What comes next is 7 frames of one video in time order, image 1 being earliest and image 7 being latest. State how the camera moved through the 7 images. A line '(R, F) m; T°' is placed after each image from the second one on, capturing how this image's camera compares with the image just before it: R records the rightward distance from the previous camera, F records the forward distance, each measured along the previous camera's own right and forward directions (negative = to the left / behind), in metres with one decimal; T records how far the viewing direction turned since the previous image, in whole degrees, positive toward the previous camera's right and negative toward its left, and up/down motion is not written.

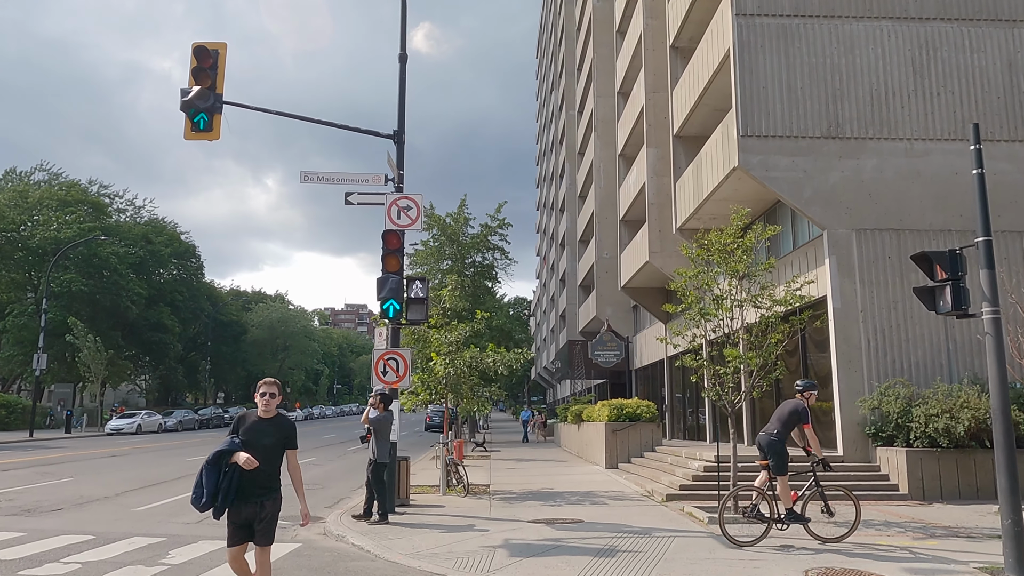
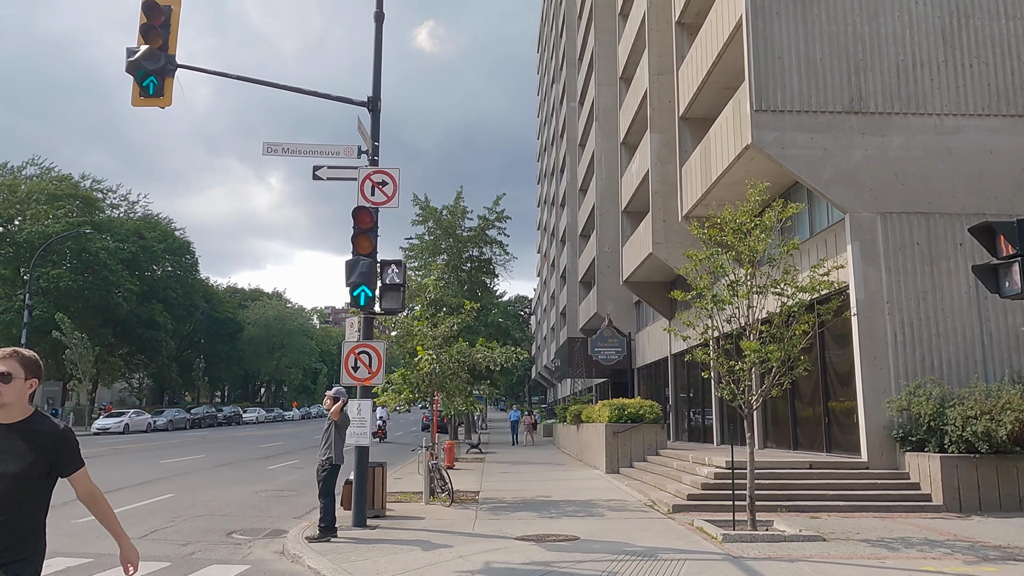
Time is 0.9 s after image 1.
(+0.2, +1.3) m; 0°
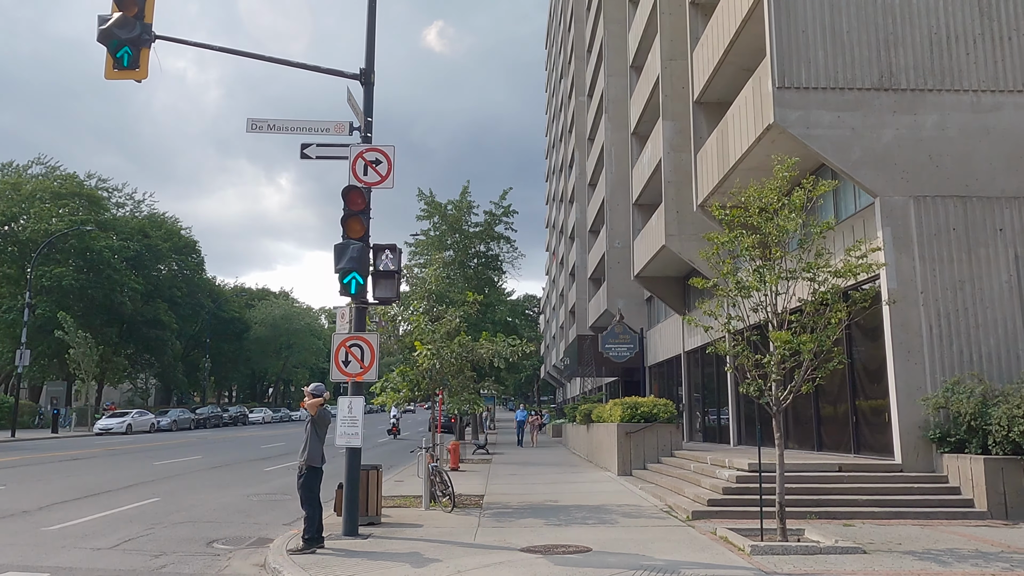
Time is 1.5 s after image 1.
(+0.1, +0.9) m; -1°
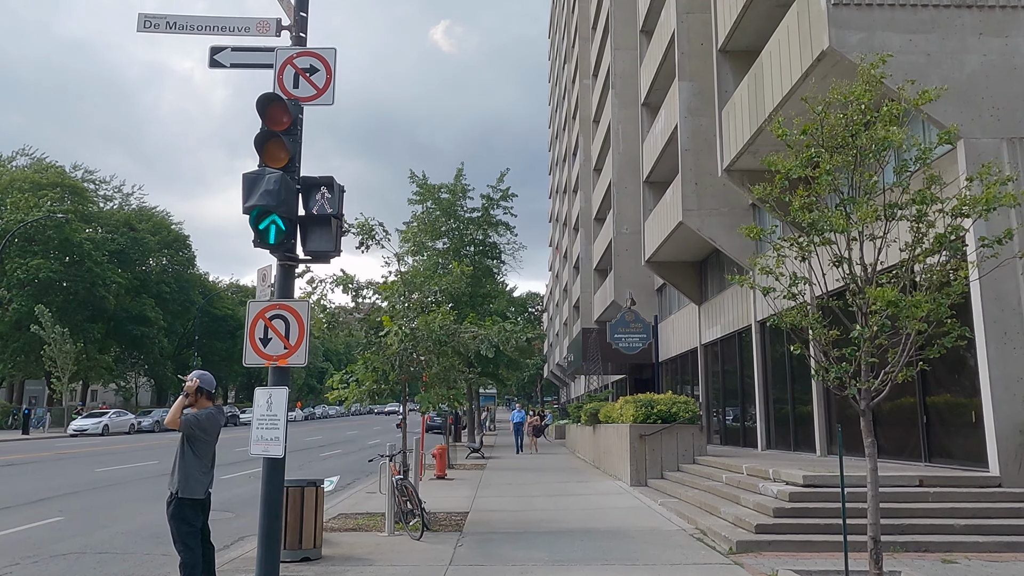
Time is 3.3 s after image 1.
(+0.2, +2.5) m; 0°
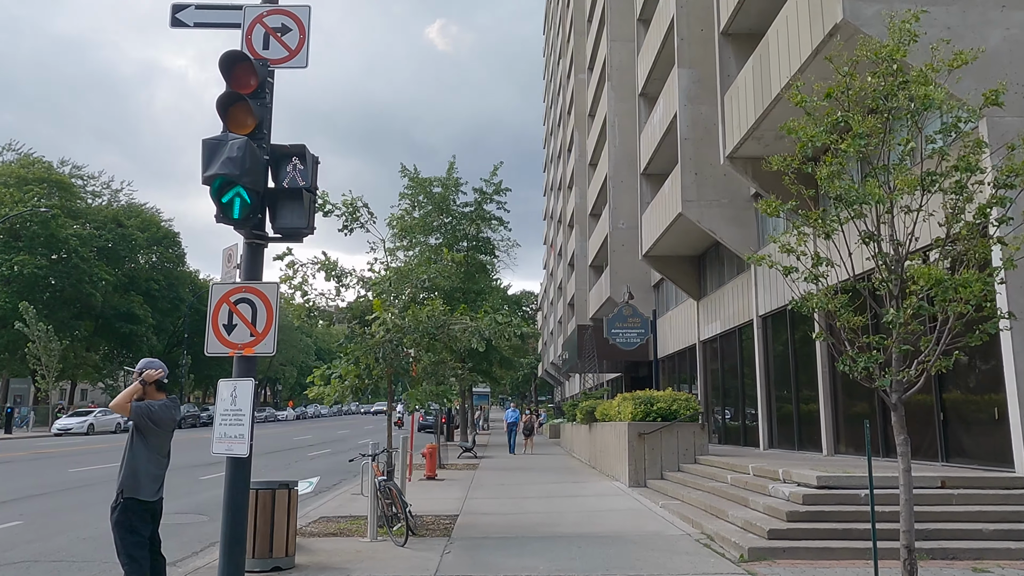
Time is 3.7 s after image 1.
(0.0, +0.6) m; 0°
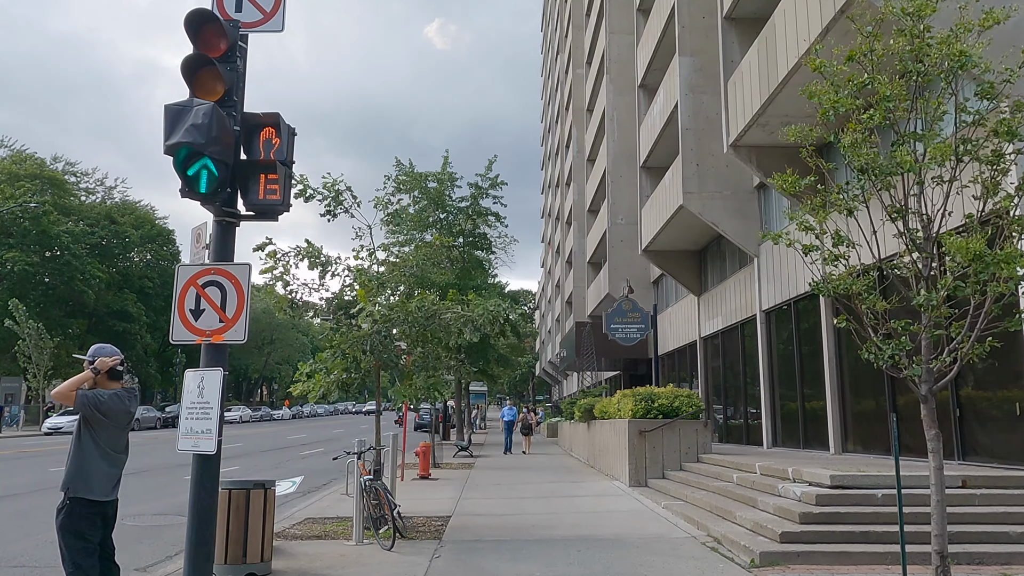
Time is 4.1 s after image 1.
(0.0, +0.5) m; 0°
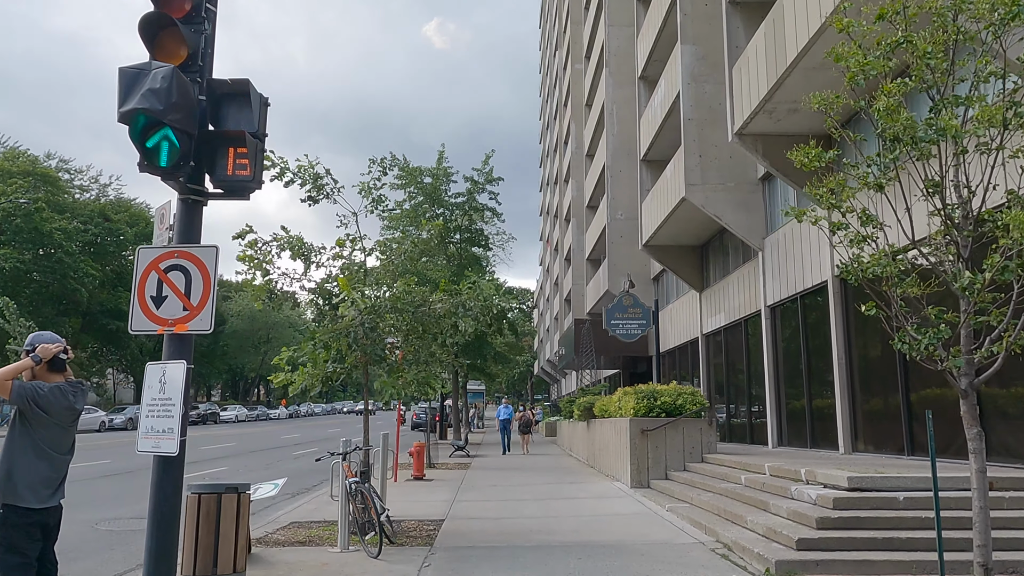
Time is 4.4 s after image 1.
(0.0, +0.5) m; 0°
